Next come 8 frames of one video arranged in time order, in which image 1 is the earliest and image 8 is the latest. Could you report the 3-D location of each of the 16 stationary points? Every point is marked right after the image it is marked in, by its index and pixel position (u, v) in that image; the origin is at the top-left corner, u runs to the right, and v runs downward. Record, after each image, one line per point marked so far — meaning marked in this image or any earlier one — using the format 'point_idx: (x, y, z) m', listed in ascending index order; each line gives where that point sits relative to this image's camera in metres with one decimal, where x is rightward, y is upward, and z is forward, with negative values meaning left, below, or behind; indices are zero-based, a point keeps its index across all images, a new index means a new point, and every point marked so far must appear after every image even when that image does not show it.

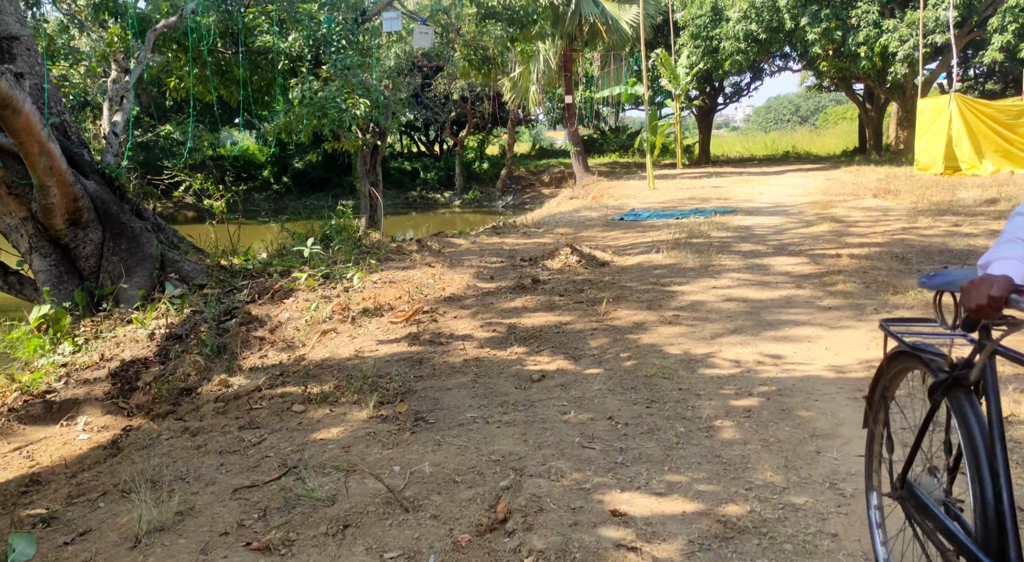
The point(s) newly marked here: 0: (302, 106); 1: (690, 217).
0: (-2.2, +1.8, +9.2) m
1: (+2.3, +0.8, +11.2) m
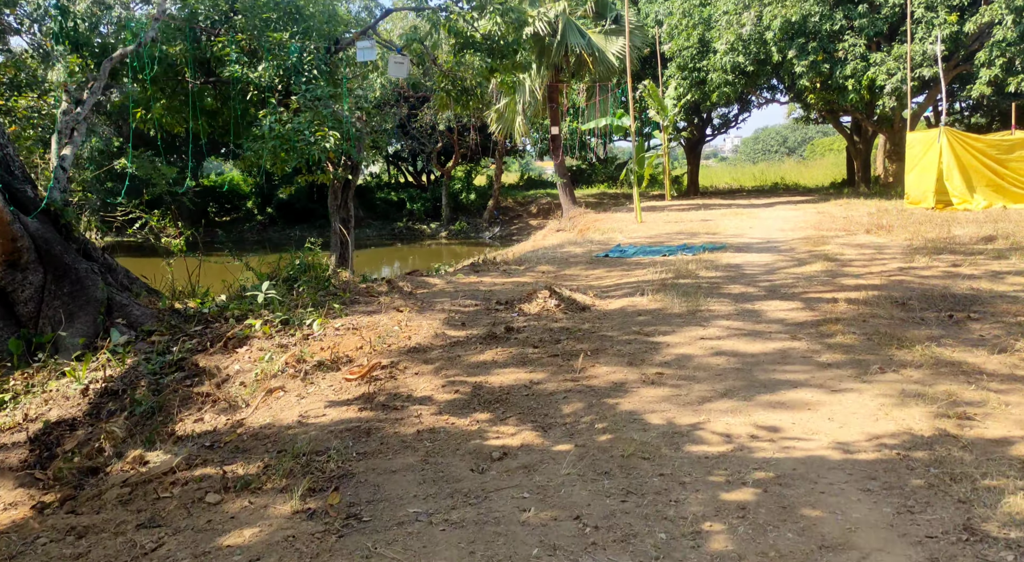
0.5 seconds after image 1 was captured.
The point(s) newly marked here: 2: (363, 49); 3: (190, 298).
0: (-2.4, +1.4, +8.7) m
1: (+2.0, +0.3, +10.8) m
2: (-1.6, +2.5, +9.5) m
3: (-2.7, -0.1, +7.4) m
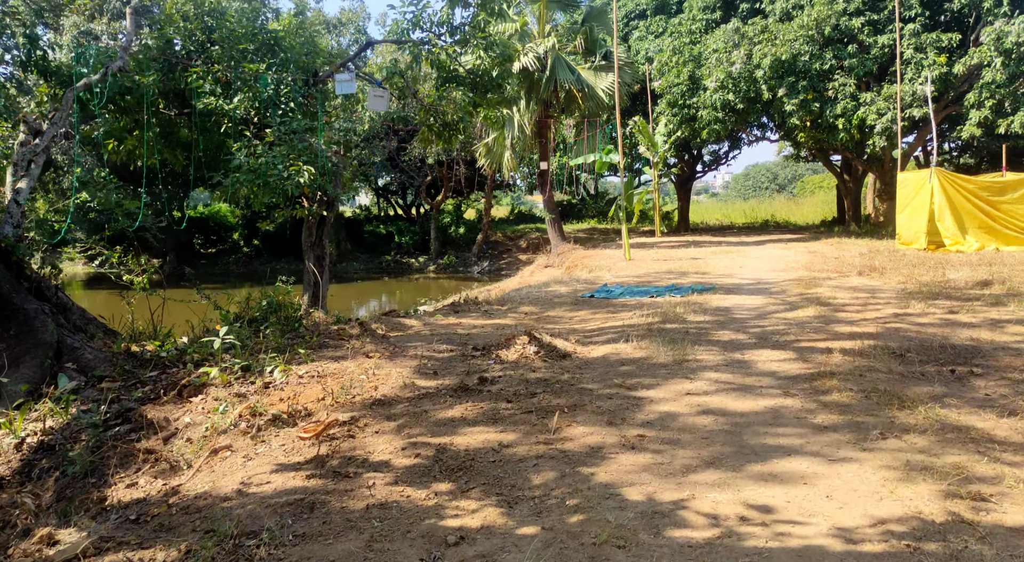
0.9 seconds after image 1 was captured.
0: (-2.6, +1.0, +8.4) m
1: (+1.8, -0.2, +10.5) m
2: (-1.8, +2.1, +9.2) m
3: (-2.9, -0.5, +7.0) m
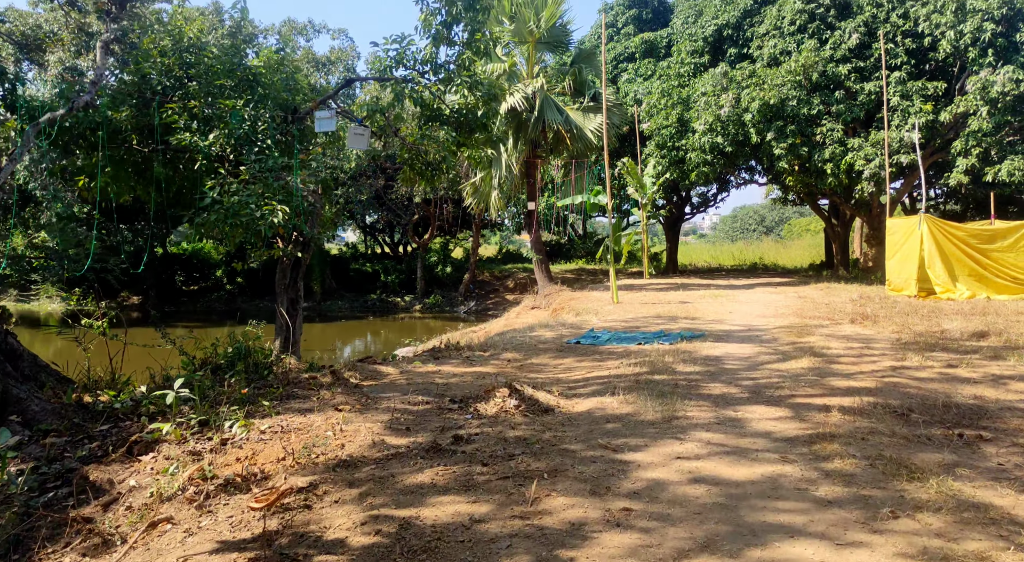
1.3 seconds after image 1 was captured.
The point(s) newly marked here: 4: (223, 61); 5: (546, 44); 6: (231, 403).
0: (-2.8, +0.6, +8.1) m
1: (+1.6, -0.7, +10.1) m
2: (-1.9, +1.6, +9.0) m
3: (-3.0, -0.8, +6.6) m
4: (-3.0, +2.3, +9.2) m
5: (+0.8, +5.3, +19.8) m
6: (-2.0, -0.8, +6.1) m
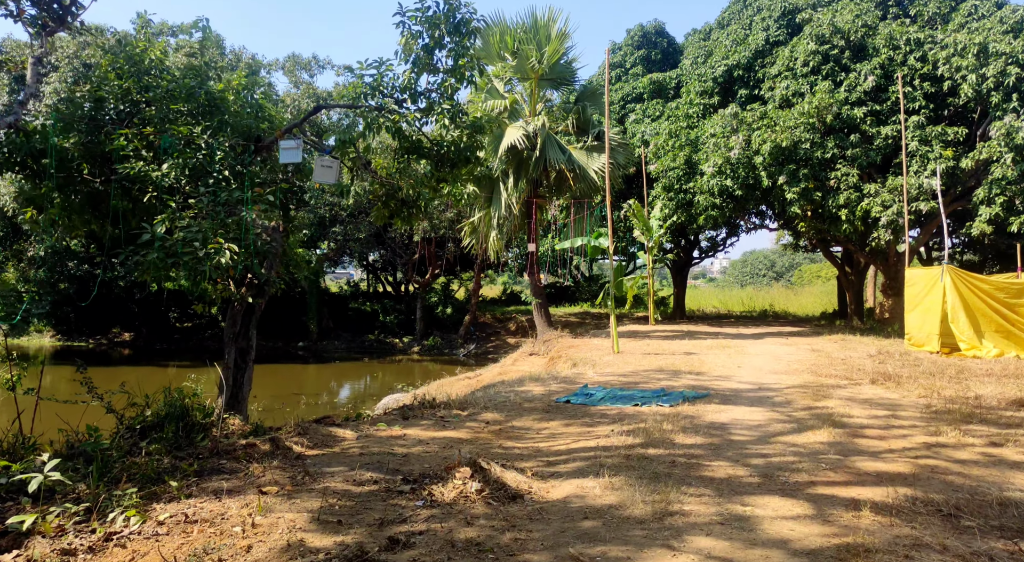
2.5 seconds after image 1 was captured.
0: (-2.9, +0.3, +7.1) m
1: (+1.5, -1.3, +9.1) m
2: (-2.1, +1.2, +8.1) m
3: (-3.2, -1.1, +5.6) m
4: (-3.1, +1.9, +8.3) m
5: (+0.8, +4.3, +19.0) m
6: (-2.2, -1.1, +5.1) m
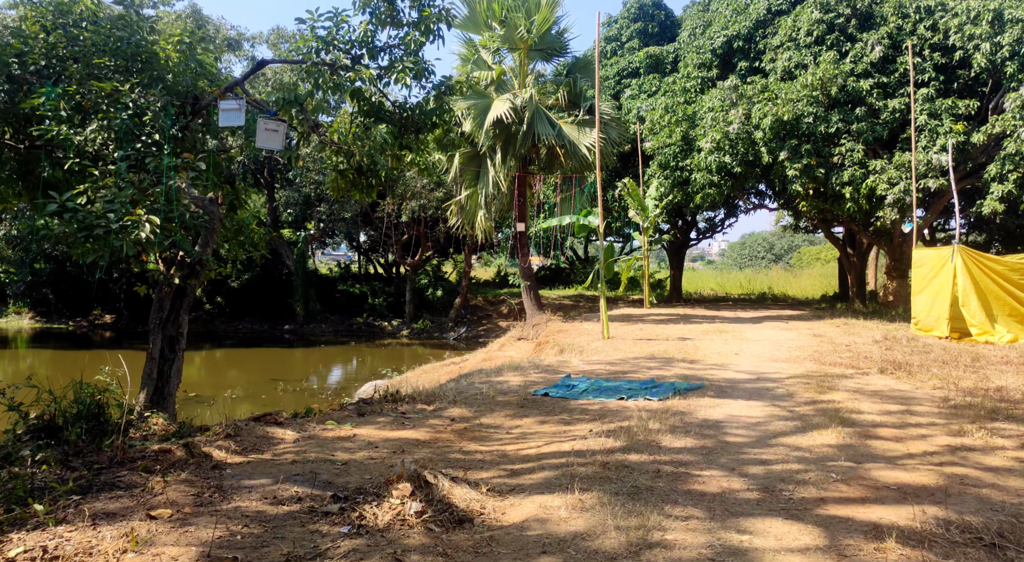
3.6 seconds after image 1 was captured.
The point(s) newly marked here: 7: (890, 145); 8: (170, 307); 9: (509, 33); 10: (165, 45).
0: (-3.2, +0.4, +6.2) m
1: (+1.2, -1.1, +8.2) m
2: (-2.3, +1.4, +7.1) m
3: (-3.5, -1.0, +4.7) m
4: (-3.4, +2.0, +7.4) m
5: (+0.5, +4.7, +18.0) m
6: (-2.4, -1.0, +4.2) m
7: (+7.8, +2.8, +18.1) m
8: (-2.6, -0.2, +6.9) m
9: (-0.1, +5.0, +17.6) m
10: (-3.0, +2.1, +7.7) m
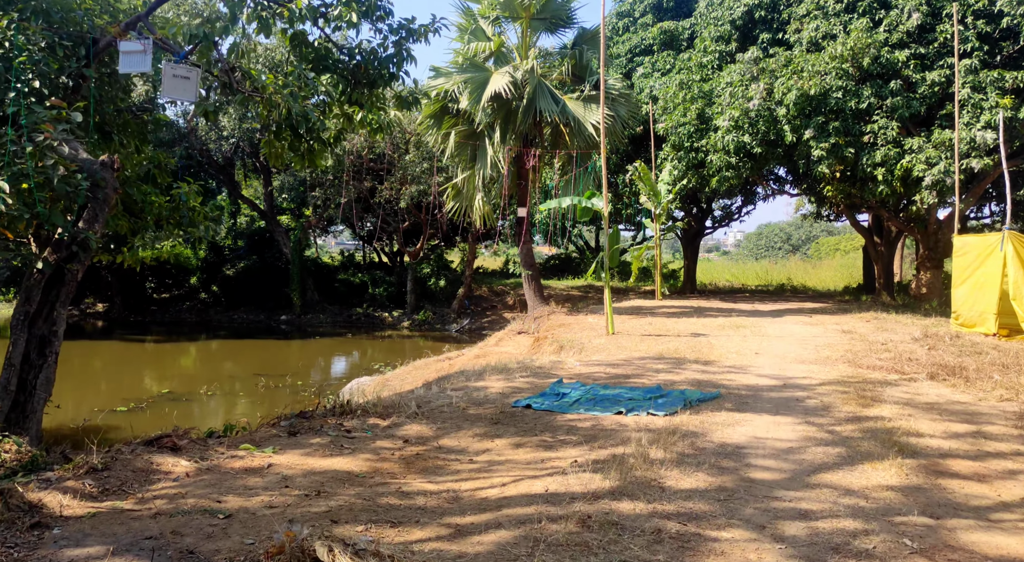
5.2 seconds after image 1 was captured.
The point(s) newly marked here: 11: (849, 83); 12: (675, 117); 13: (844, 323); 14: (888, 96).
0: (-3.4, +0.5, +4.9) m
1: (+1.0, -1.0, +6.8) m
2: (-2.5, +1.5, +5.7) m
3: (-3.7, -0.9, +3.3) m
4: (-3.6, +2.1, +6.0) m
5: (+0.5, +4.9, +16.5) m
6: (-2.7, -1.0, +2.8) m
7: (+7.8, +3.0, +16.6) m
8: (-2.8, -0.1, +5.5) m
9: (-0.1, +5.2, +16.1) m
10: (-3.2, +2.2, +6.3) m
11: (+6.0, +3.5, +15.5) m
12: (+3.3, +3.4, +18.1) m
13: (+5.9, -0.7, +15.8) m
14: (+6.6, +3.3, +15.5) m
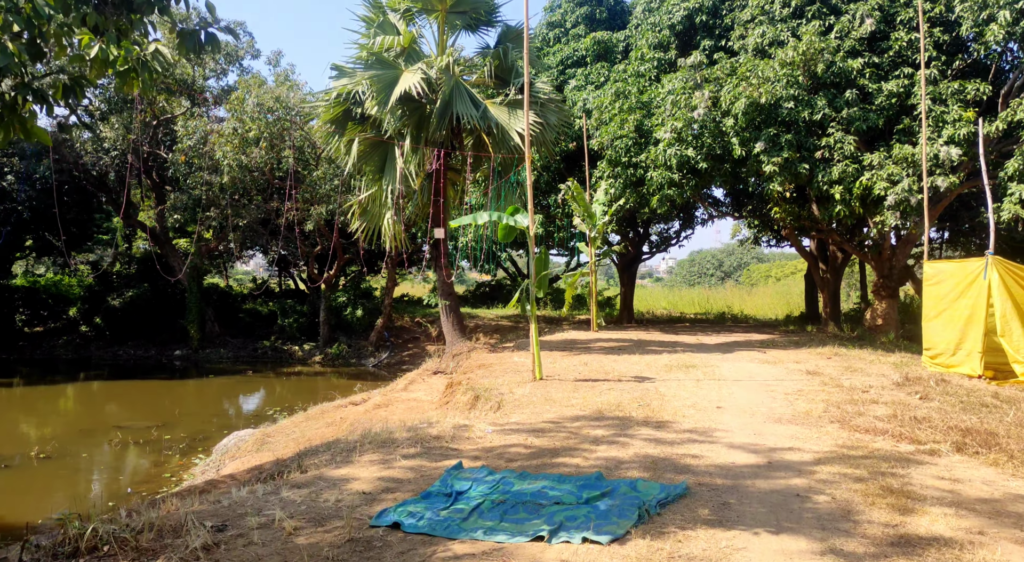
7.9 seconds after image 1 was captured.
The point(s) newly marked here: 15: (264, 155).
0: (-3.9, +0.3, +2.2) m
1: (+0.3, -1.2, +4.4) m
2: (-3.1, +1.3, +3.1) m
3: (-4.1, -1.0, +0.6) m
4: (-4.2, +1.9, +3.3) m
5: (-0.9, +4.4, +14.2) m
6: (-3.0, -1.1, +0.2) m
7: (+6.3, +2.5, +14.7) m
8: (-3.4, -0.3, +2.9) m
9: (-1.5, +4.7, +13.7) m
10: (-3.9, +2.0, +3.6) m
11: (+4.6, +3.0, +13.6) m
12: (+1.8, +2.8, +16.0) m
13: (+4.6, -1.2, +13.7) m
14: (+5.3, +2.8, +13.6) m
15: (-5.2, +2.6, +18.3) m
